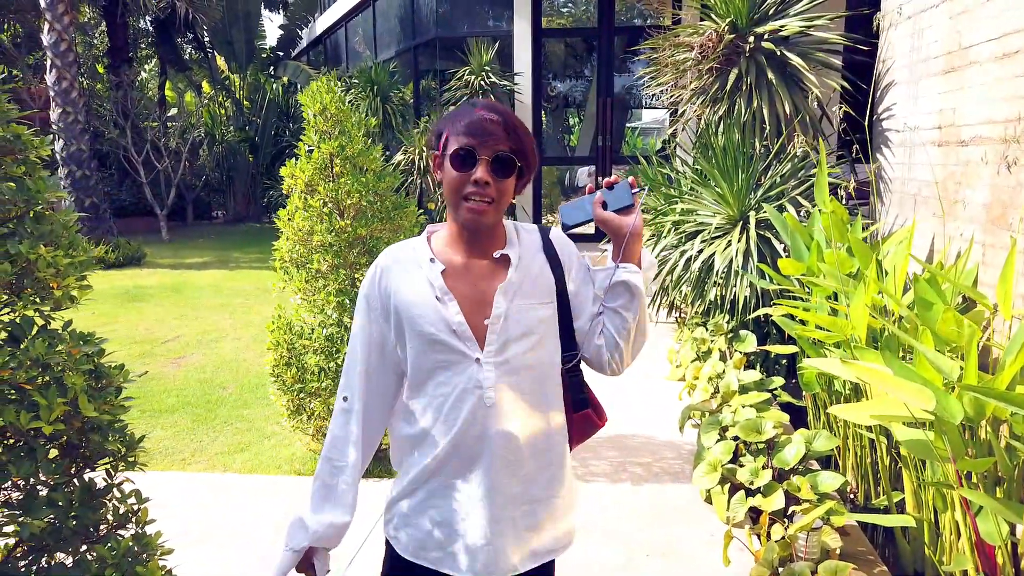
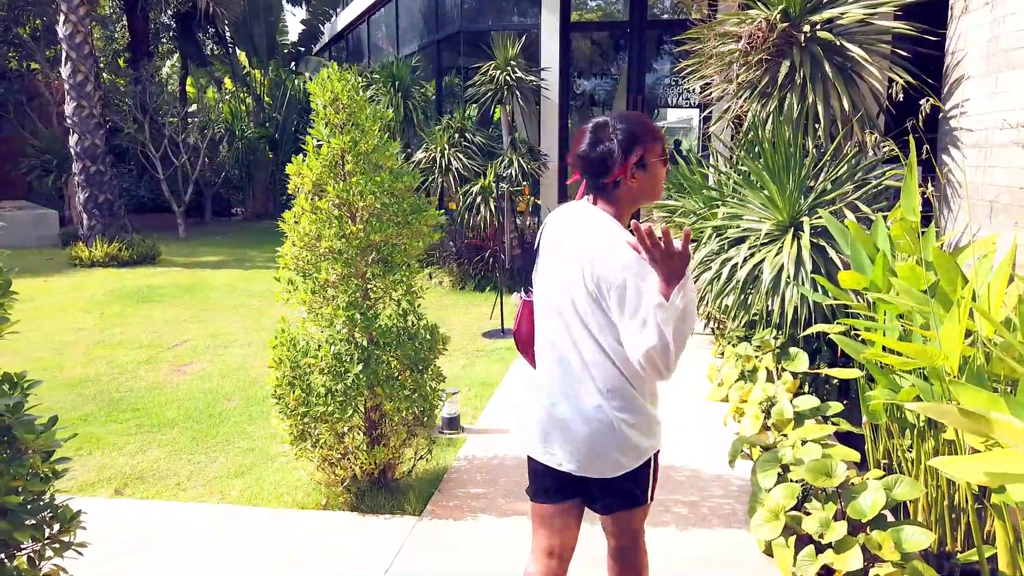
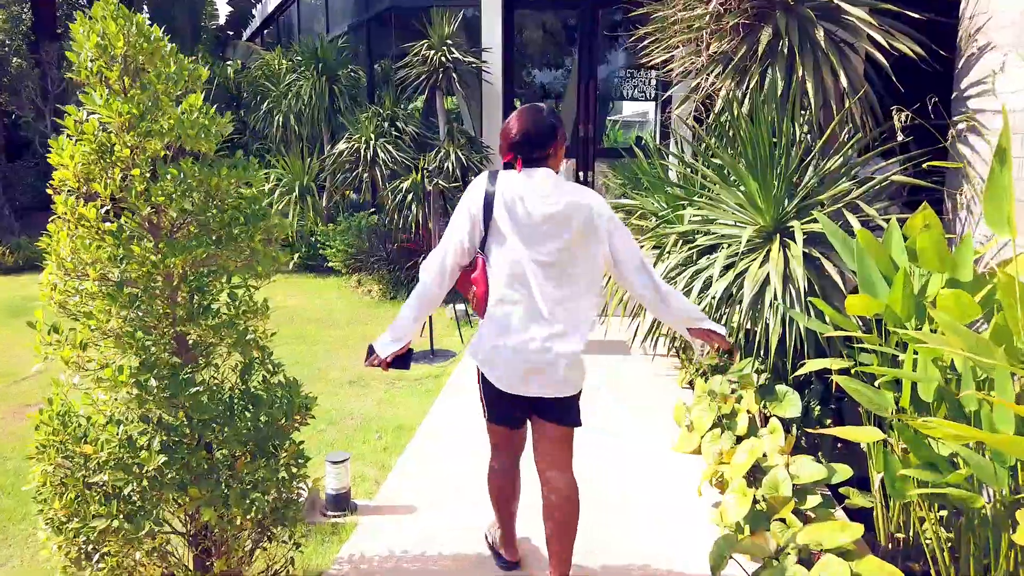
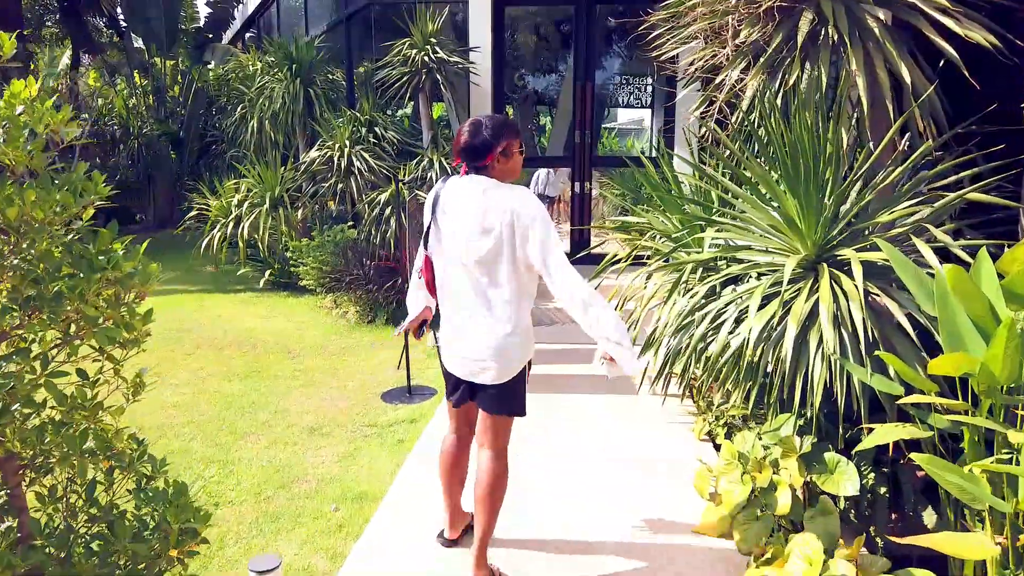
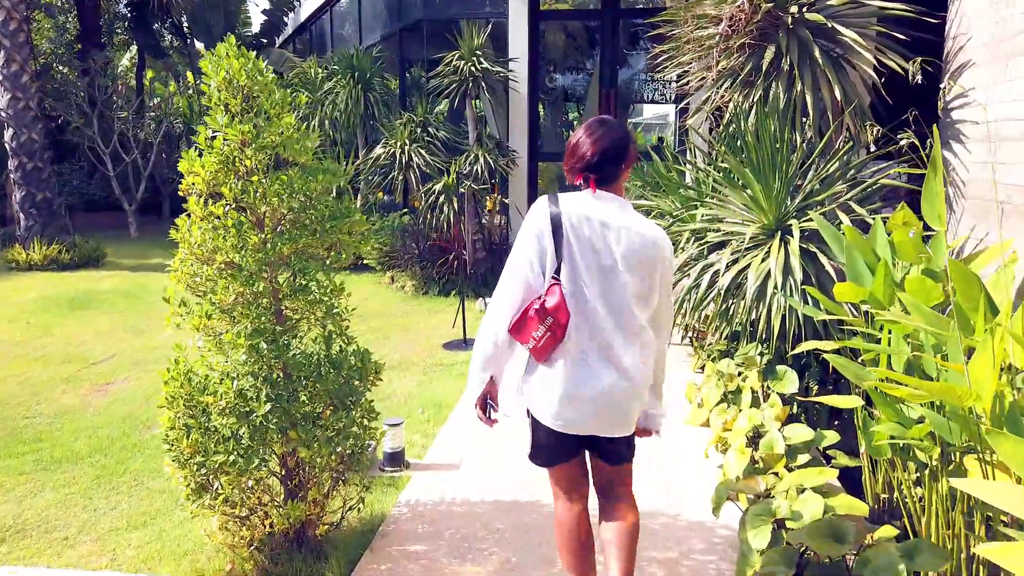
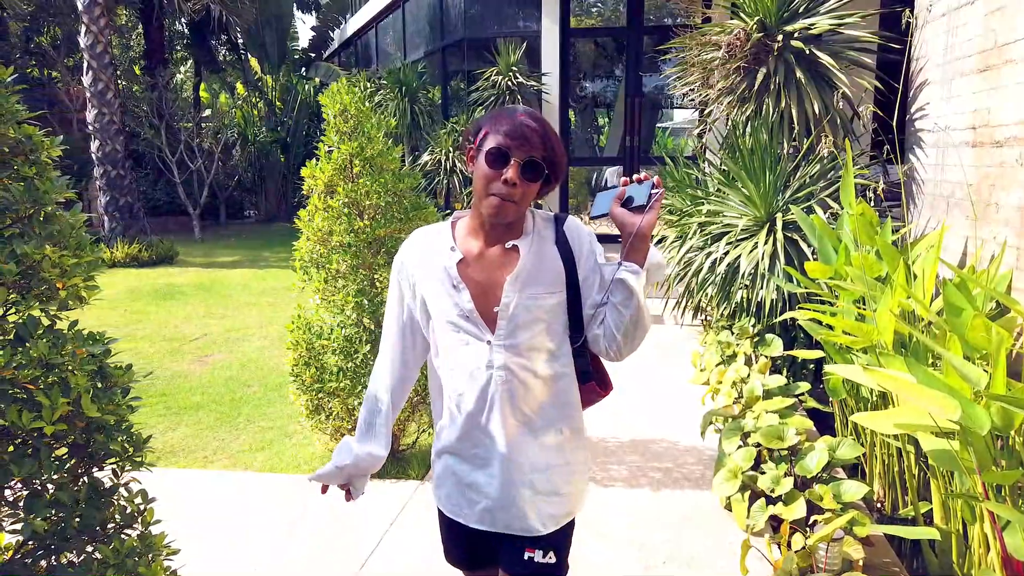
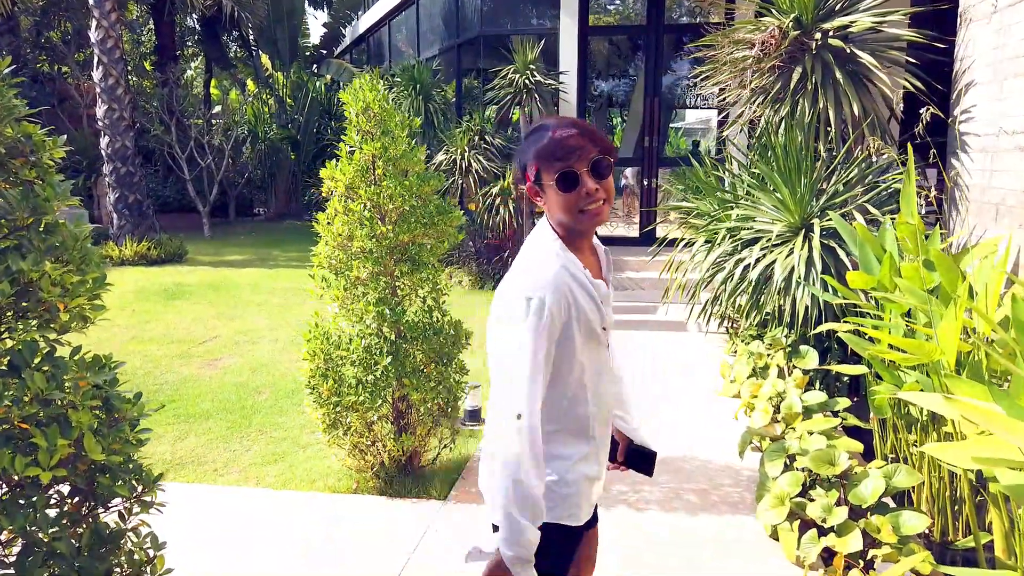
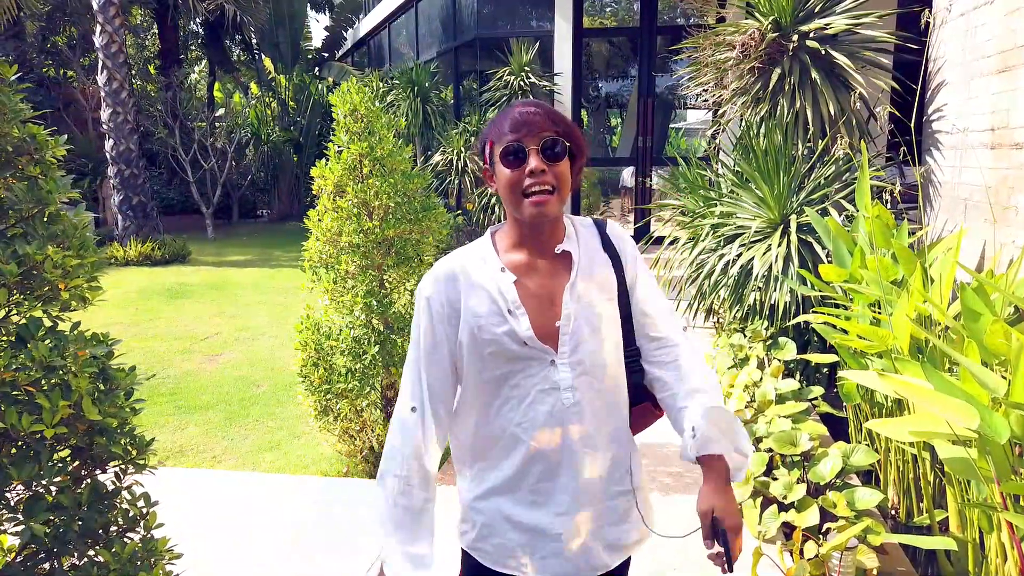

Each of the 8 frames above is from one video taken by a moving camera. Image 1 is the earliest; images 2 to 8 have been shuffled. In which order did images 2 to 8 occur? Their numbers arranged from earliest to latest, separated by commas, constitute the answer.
6, 8, 7, 2, 5, 3, 4
